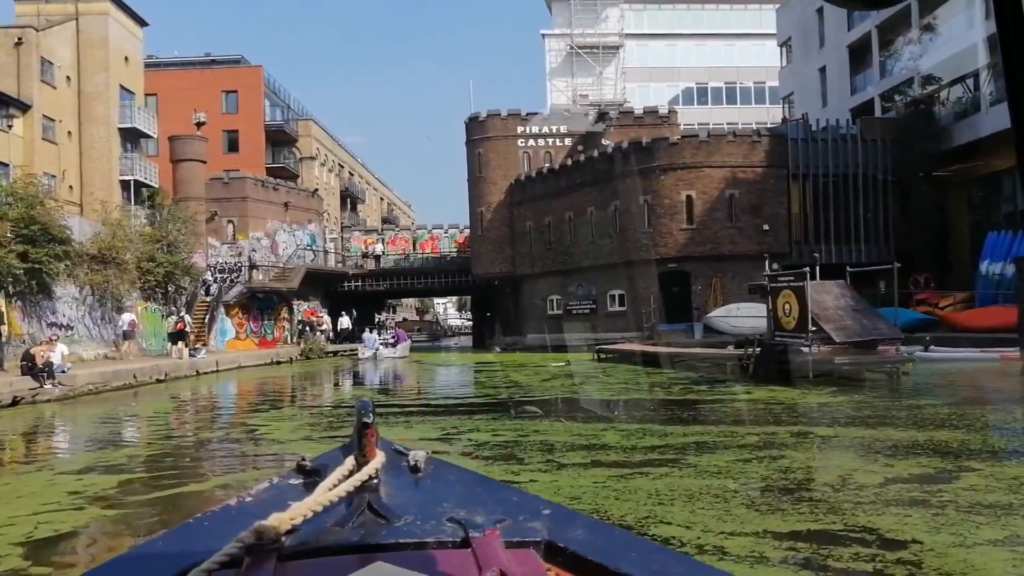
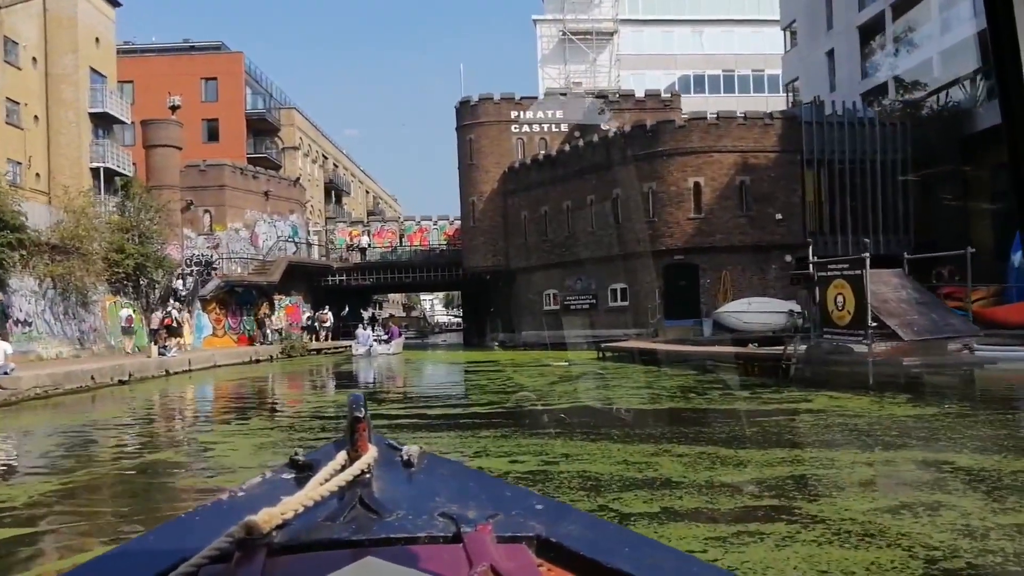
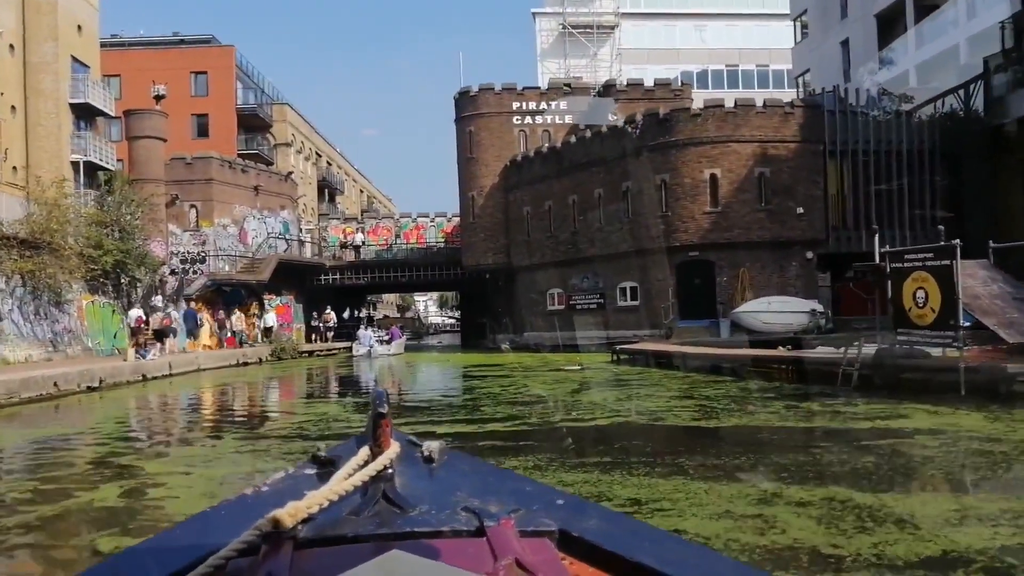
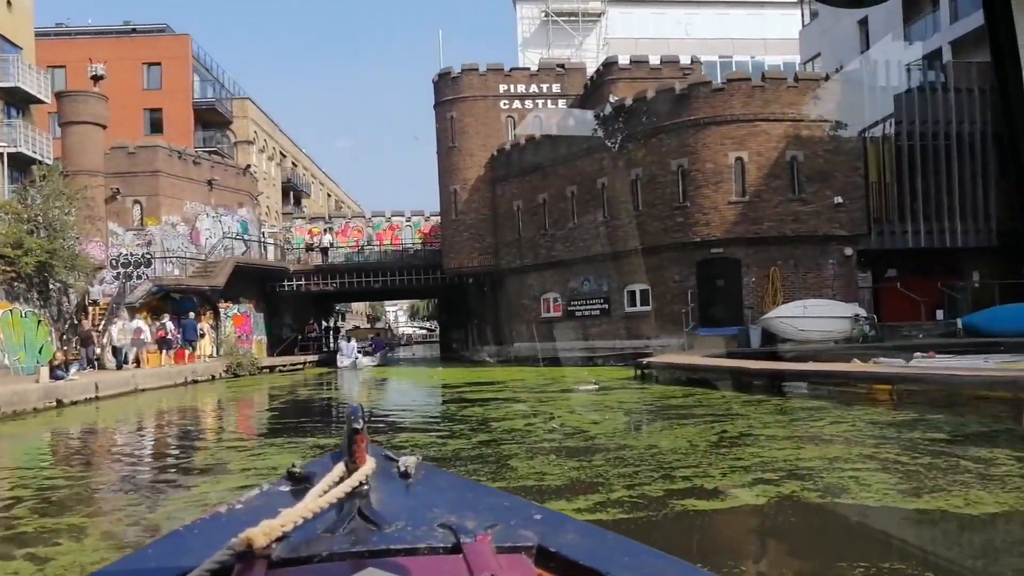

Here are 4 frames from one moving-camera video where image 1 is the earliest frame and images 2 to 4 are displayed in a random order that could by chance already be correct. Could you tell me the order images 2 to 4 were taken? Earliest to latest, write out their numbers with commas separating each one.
2, 3, 4
